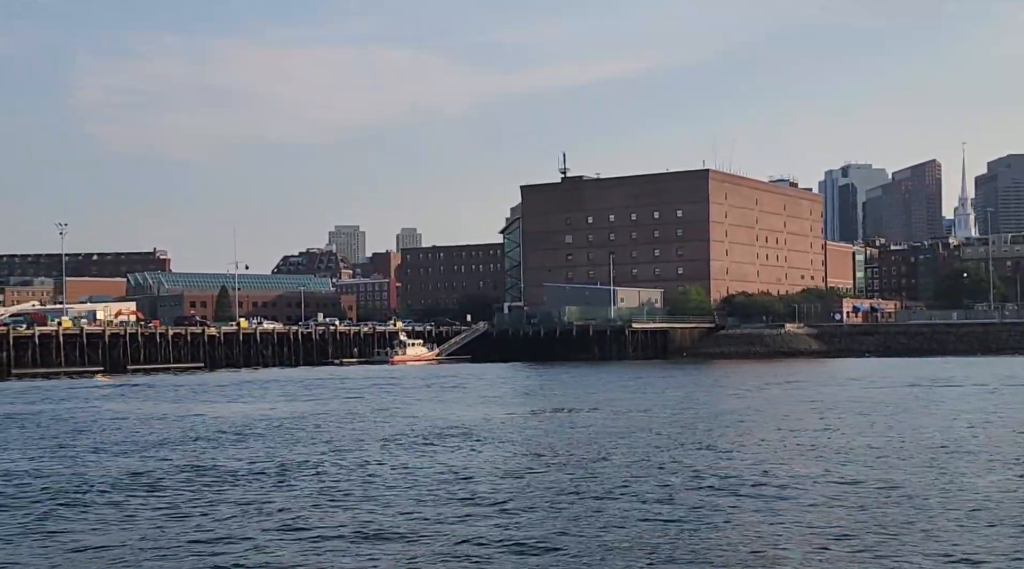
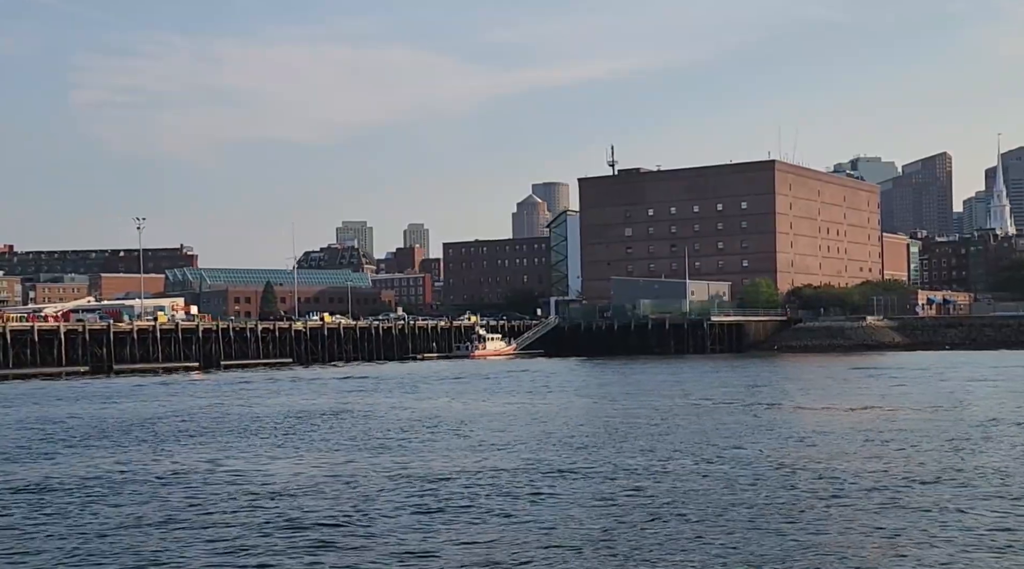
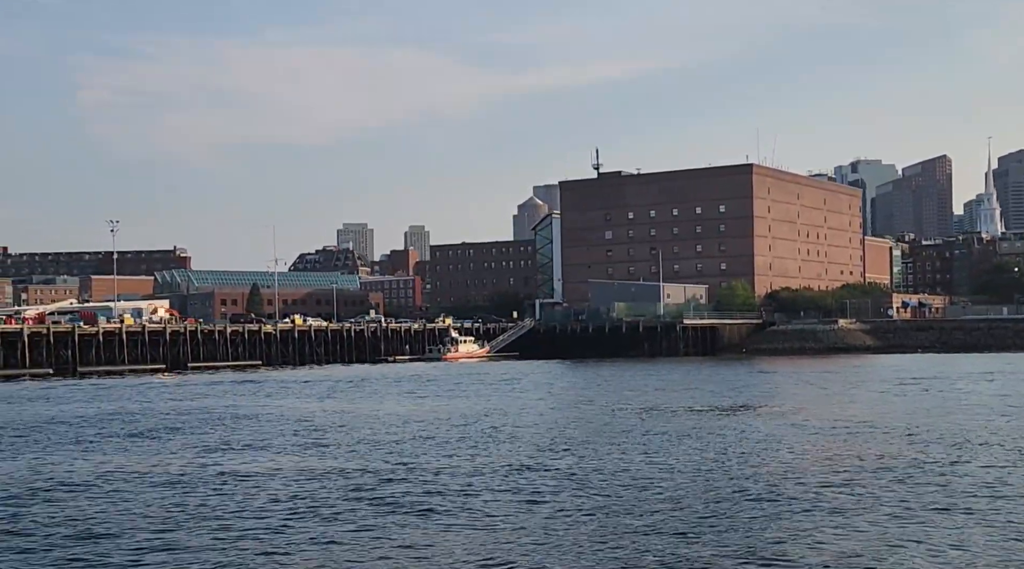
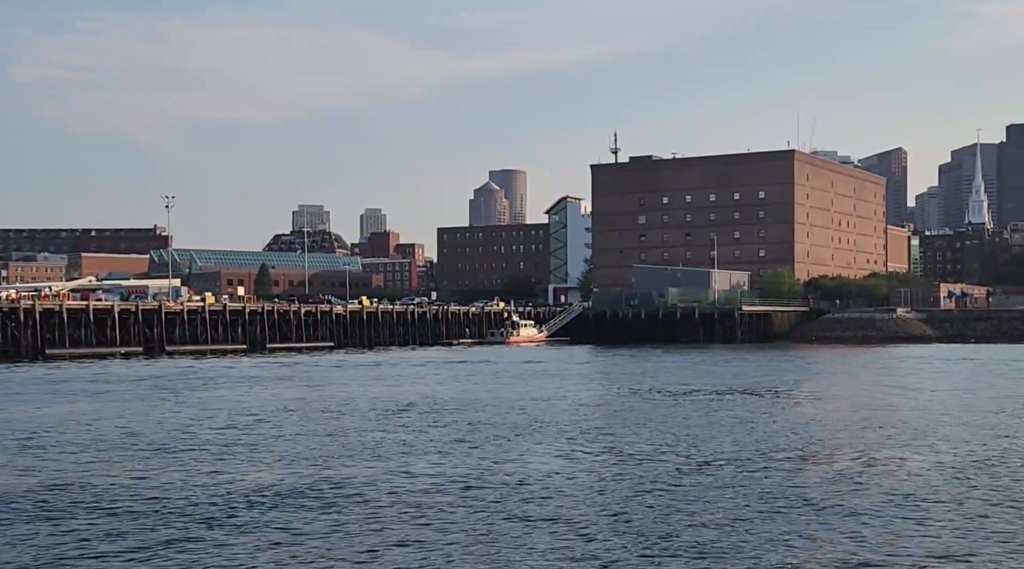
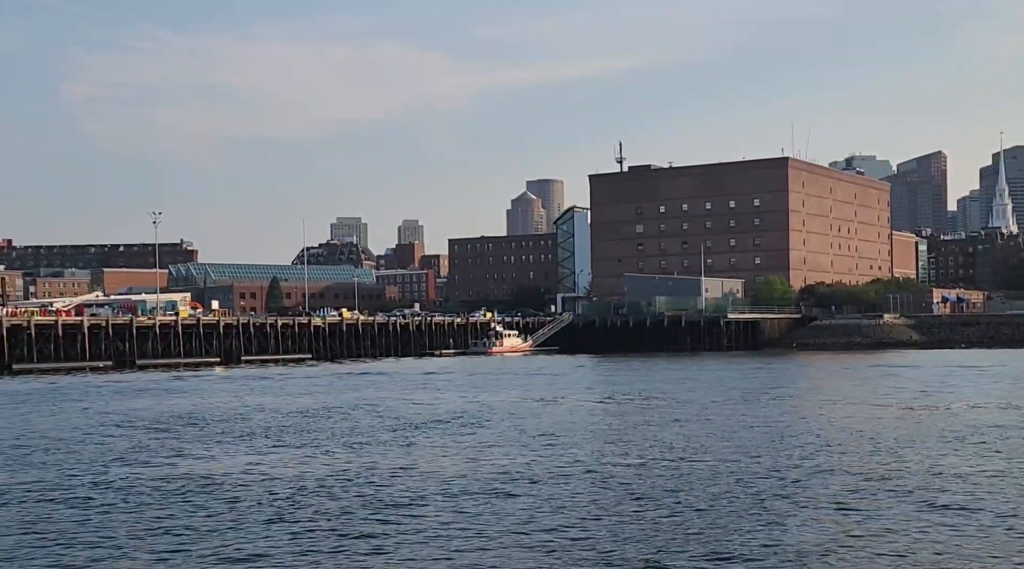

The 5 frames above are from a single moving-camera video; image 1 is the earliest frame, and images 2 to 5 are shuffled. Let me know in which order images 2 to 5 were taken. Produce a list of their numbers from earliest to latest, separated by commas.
3, 2, 5, 4
